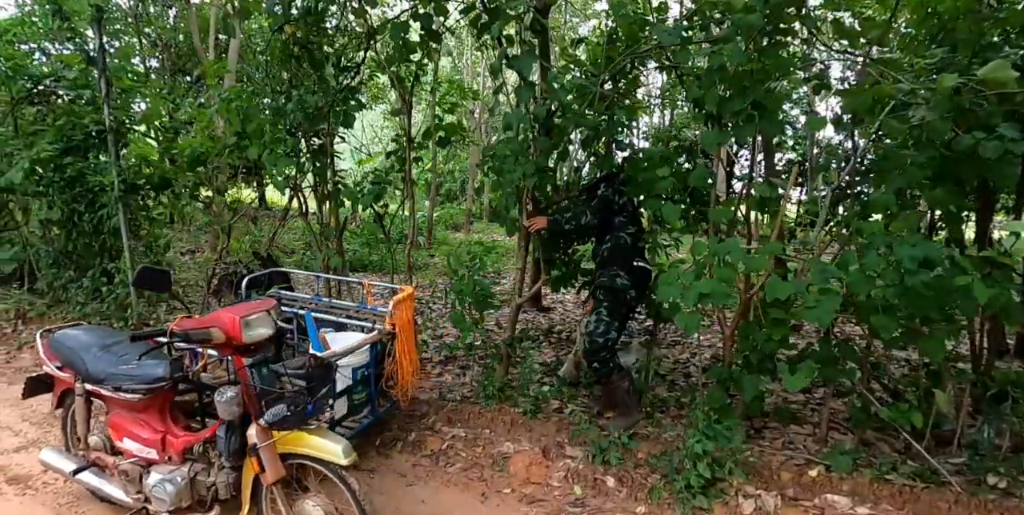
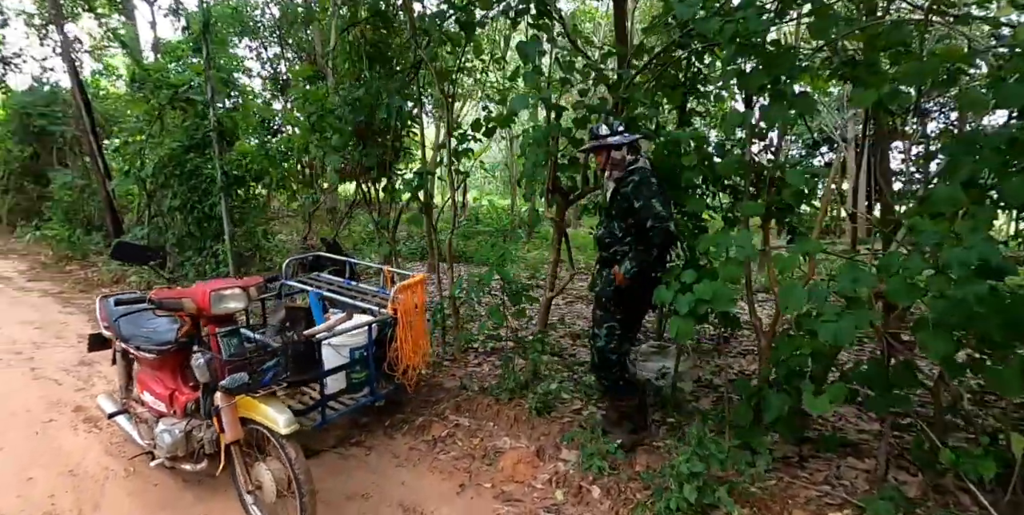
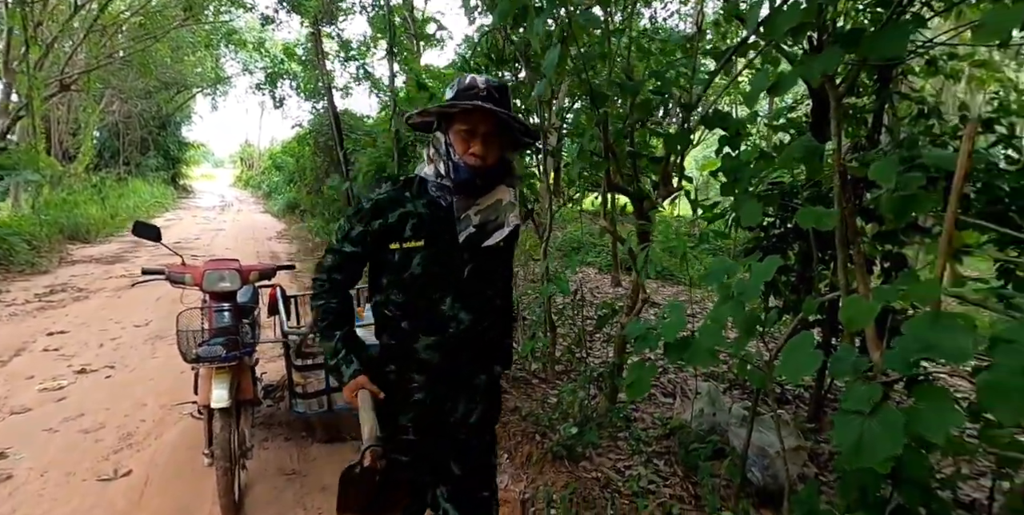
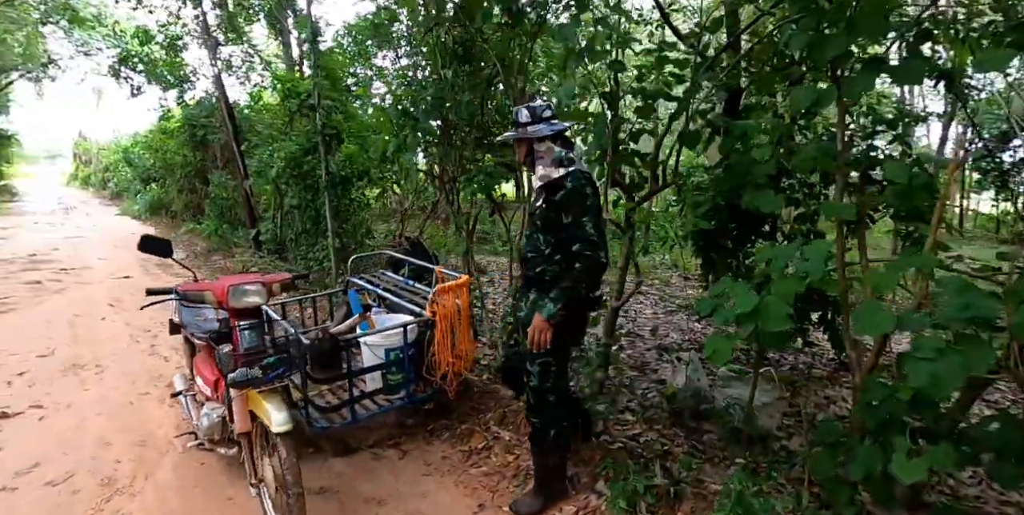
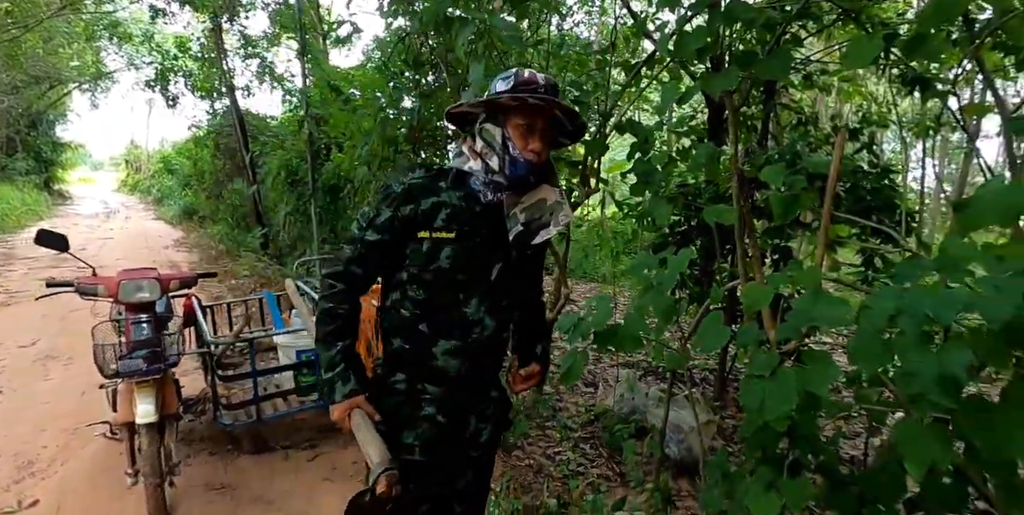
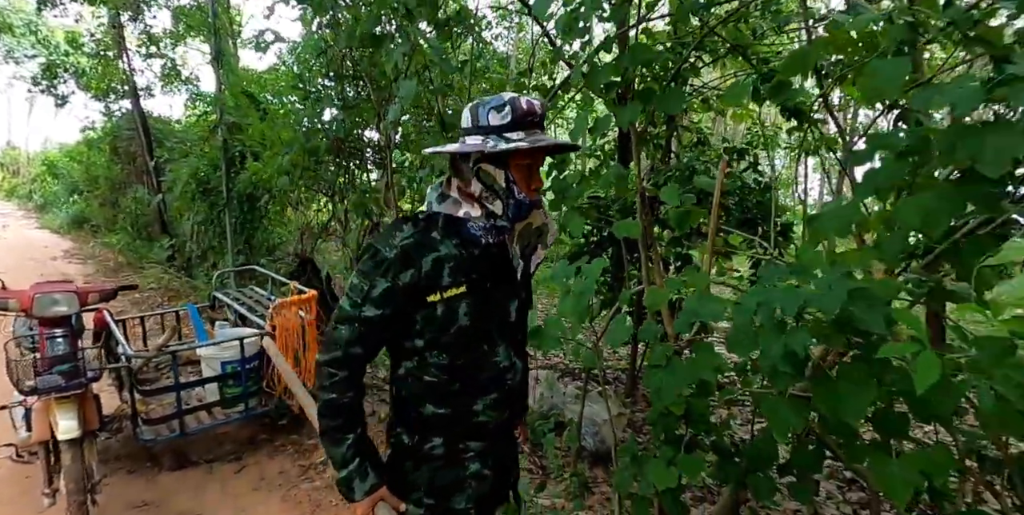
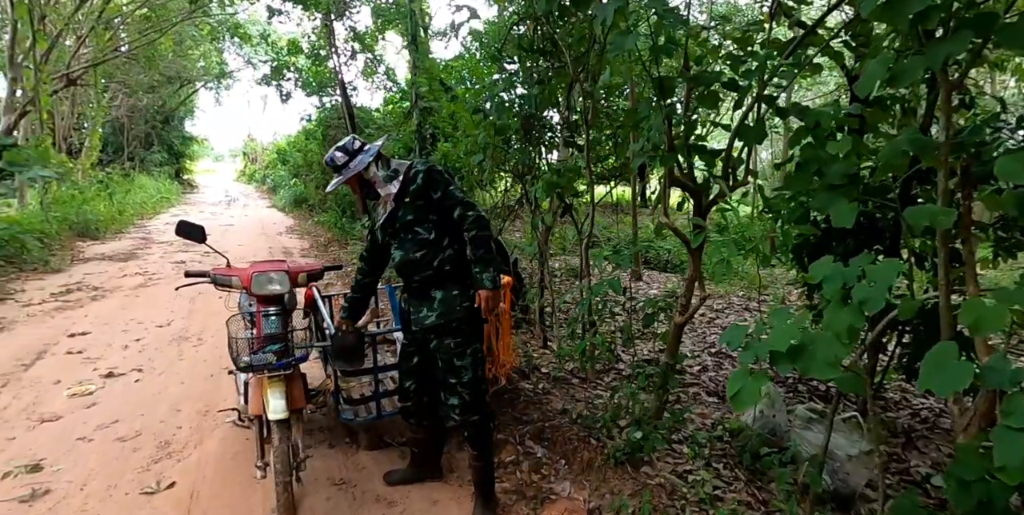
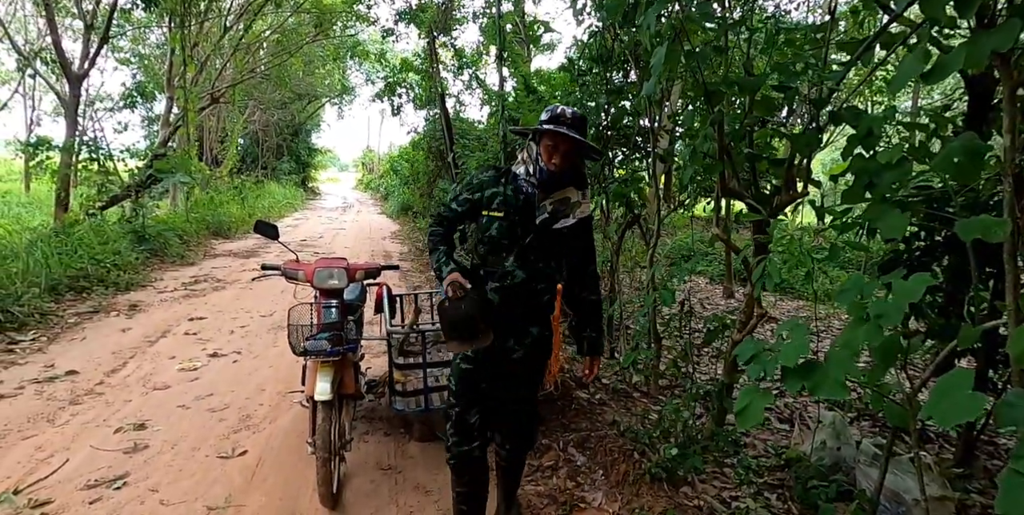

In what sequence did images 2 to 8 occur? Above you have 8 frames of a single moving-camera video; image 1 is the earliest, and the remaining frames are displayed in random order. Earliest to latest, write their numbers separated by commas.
2, 4, 7, 8, 3, 5, 6
